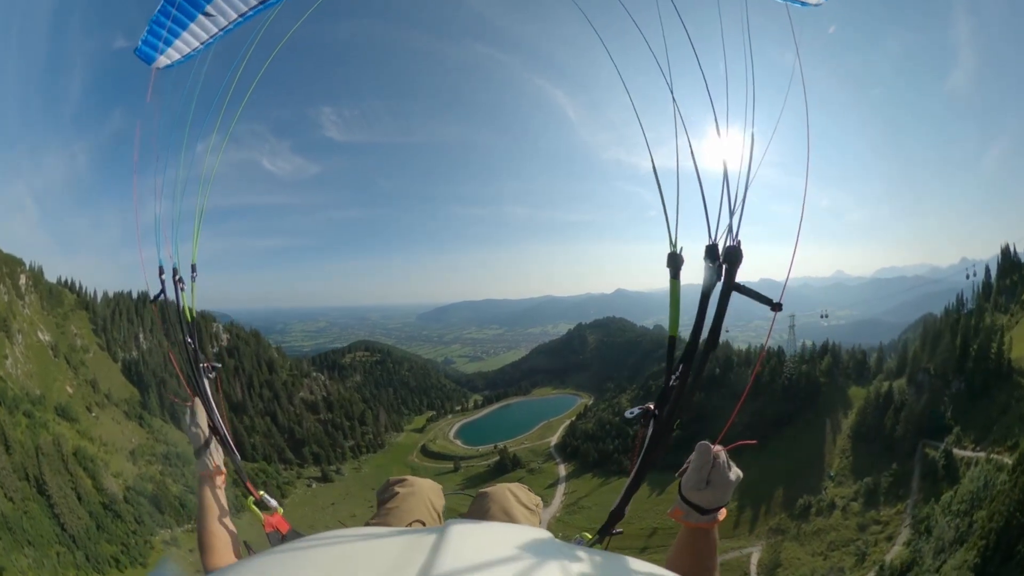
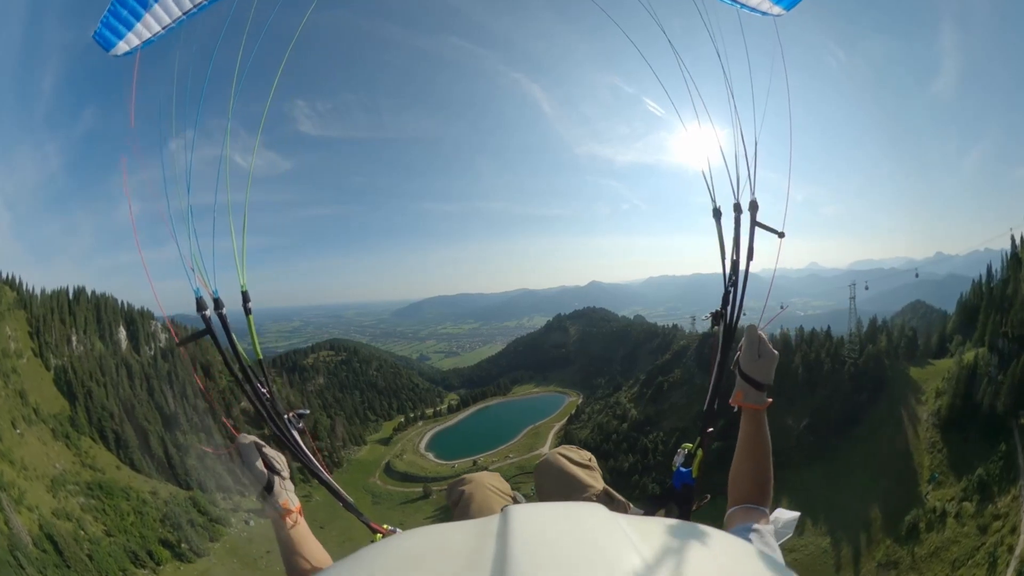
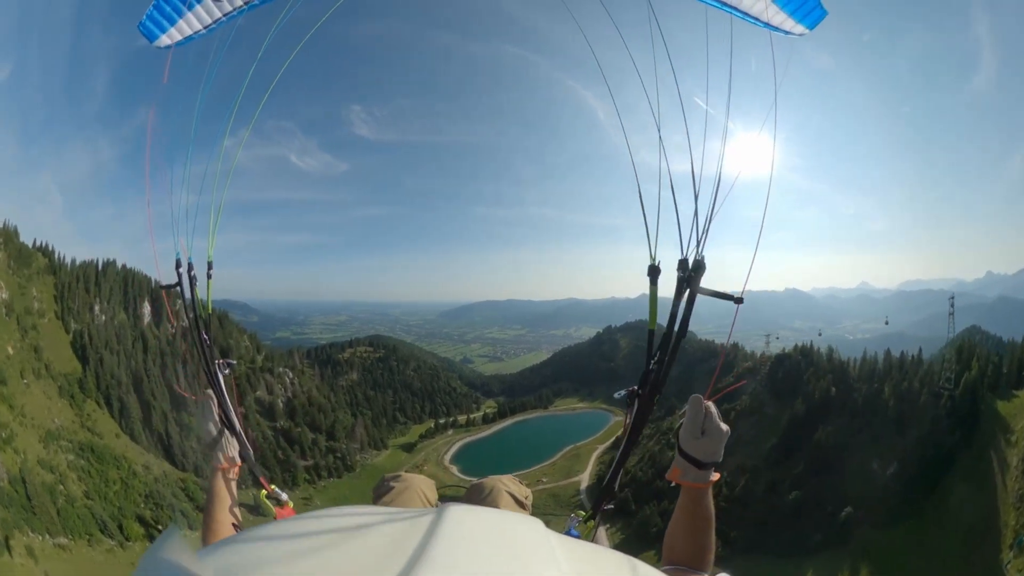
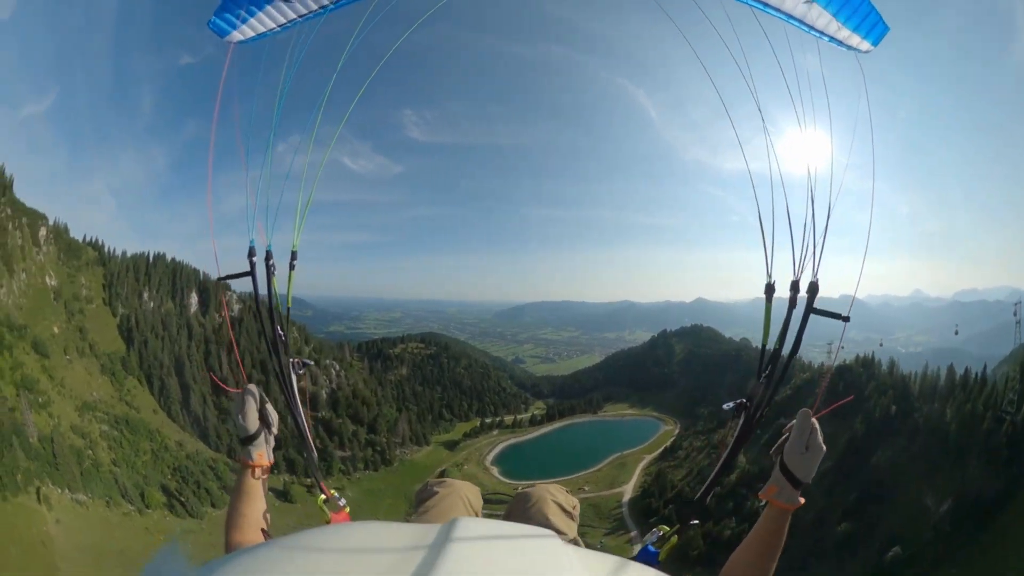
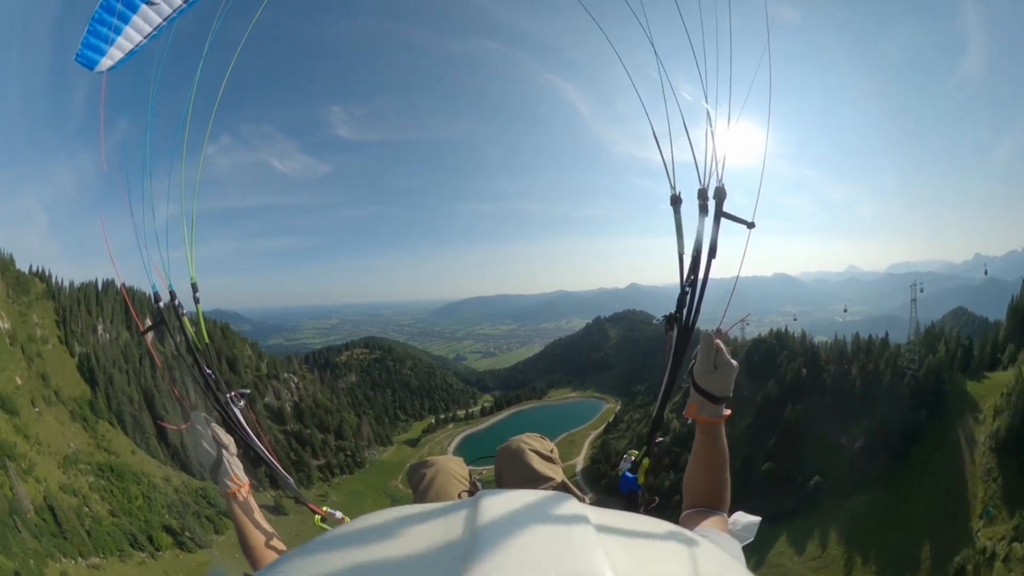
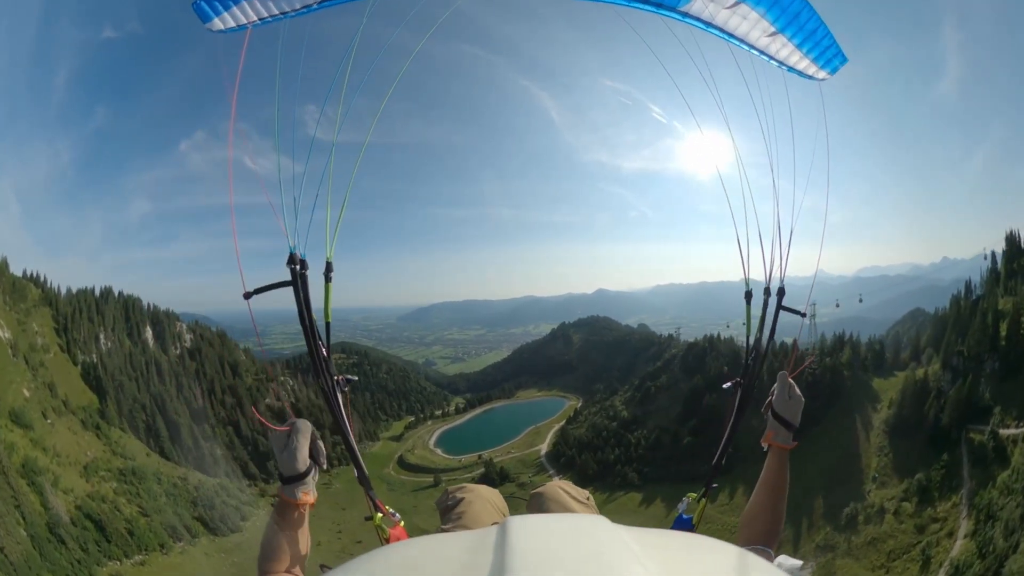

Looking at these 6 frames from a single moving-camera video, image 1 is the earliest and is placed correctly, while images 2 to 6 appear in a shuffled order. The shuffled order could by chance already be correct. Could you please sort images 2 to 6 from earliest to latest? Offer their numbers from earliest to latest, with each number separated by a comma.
6, 2, 5, 3, 4
